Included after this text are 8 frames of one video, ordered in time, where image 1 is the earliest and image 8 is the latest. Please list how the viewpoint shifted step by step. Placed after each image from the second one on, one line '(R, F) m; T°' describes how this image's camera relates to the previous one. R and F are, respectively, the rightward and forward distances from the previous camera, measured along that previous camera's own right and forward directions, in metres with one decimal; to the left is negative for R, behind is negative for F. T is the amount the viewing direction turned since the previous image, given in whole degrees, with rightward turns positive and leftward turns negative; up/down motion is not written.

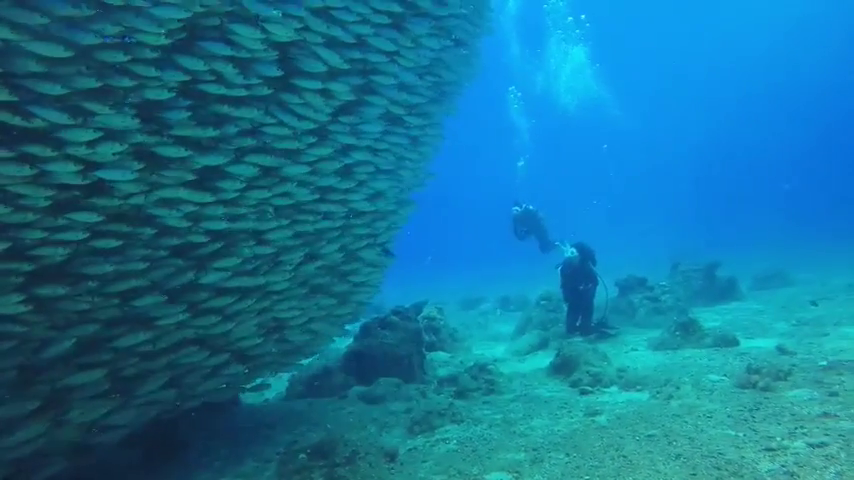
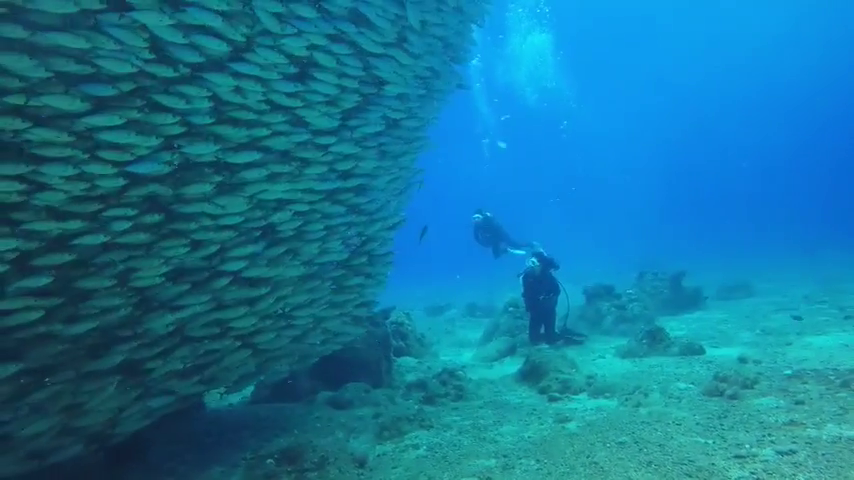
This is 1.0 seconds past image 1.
(+0.4, 0.0) m; -2°
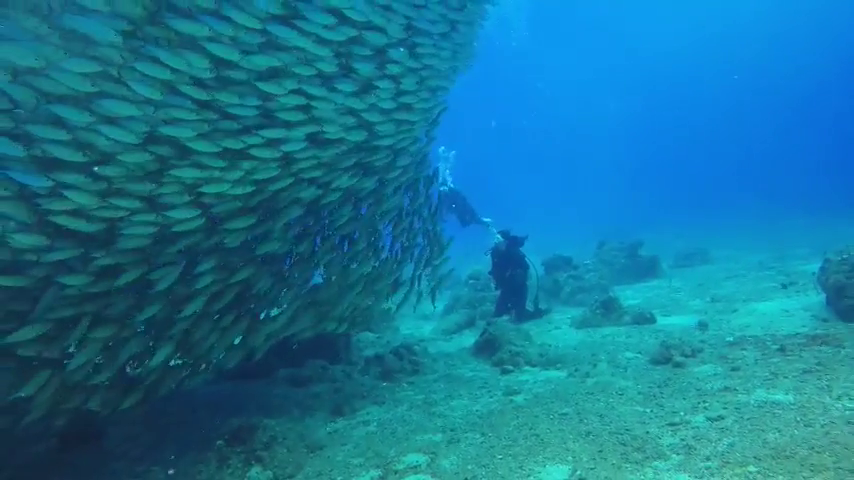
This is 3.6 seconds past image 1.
(+0.5, 0.0) m; 0°
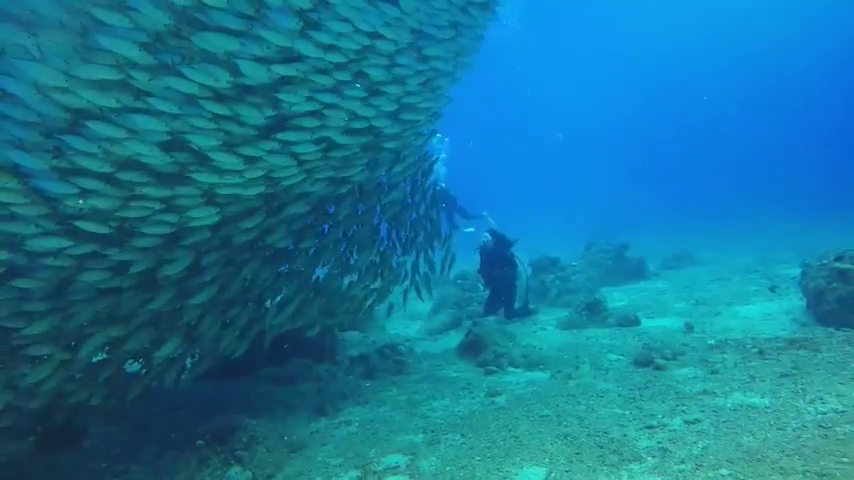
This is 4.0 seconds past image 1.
(-1.0, -0.2) m; 0°
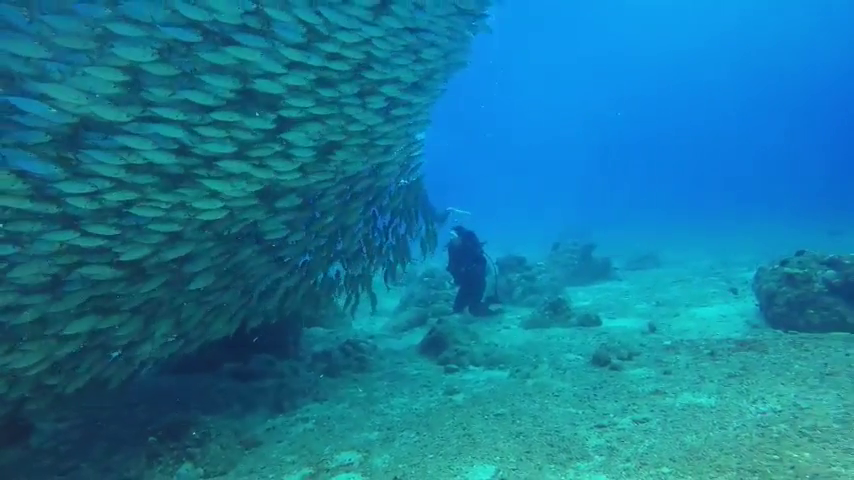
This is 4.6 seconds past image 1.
(+0.2, 0.0) m; +3°
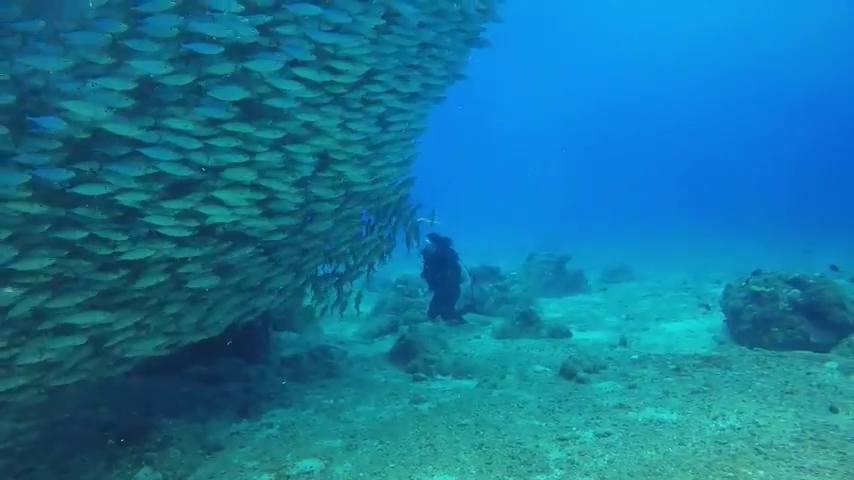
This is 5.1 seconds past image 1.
(+0.2, 0.0) m; +2°
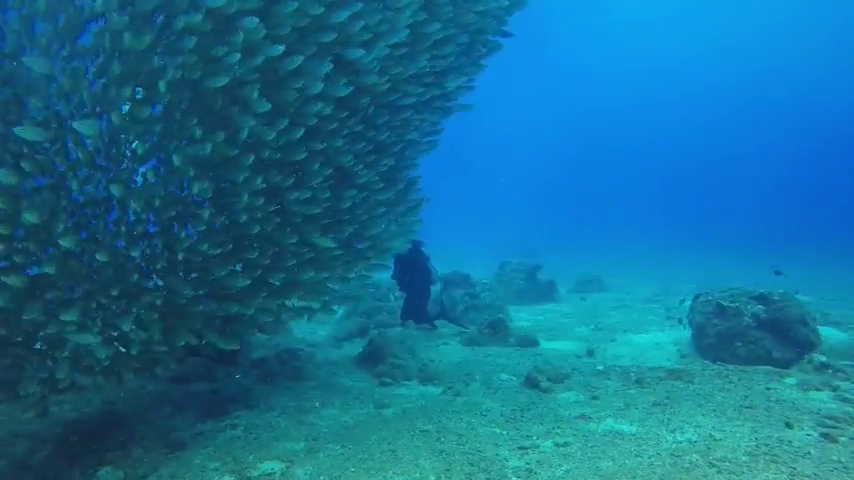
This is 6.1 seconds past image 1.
(+0.2, 0.0) m; +2°
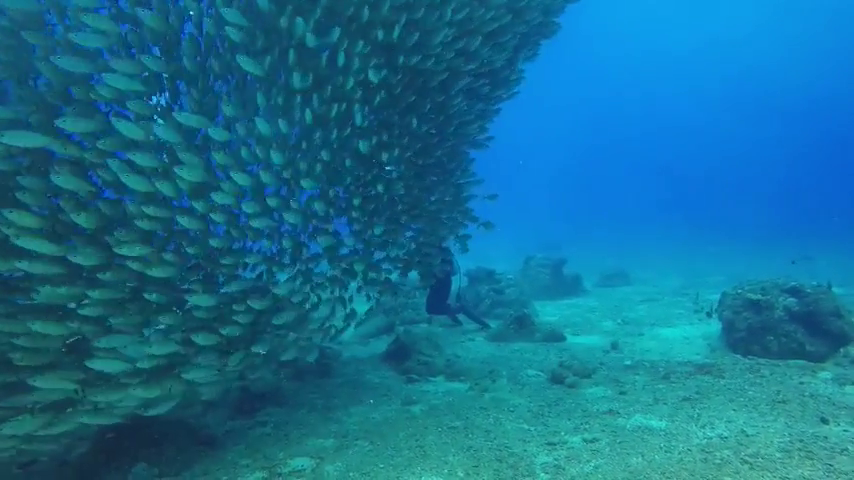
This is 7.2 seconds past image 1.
(0.0, 0.0) m; -2°
